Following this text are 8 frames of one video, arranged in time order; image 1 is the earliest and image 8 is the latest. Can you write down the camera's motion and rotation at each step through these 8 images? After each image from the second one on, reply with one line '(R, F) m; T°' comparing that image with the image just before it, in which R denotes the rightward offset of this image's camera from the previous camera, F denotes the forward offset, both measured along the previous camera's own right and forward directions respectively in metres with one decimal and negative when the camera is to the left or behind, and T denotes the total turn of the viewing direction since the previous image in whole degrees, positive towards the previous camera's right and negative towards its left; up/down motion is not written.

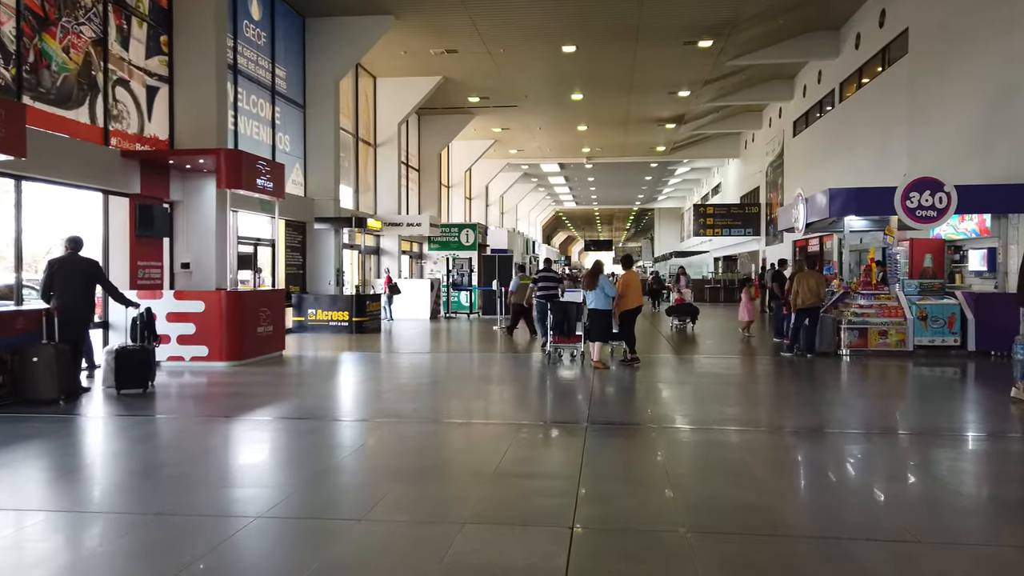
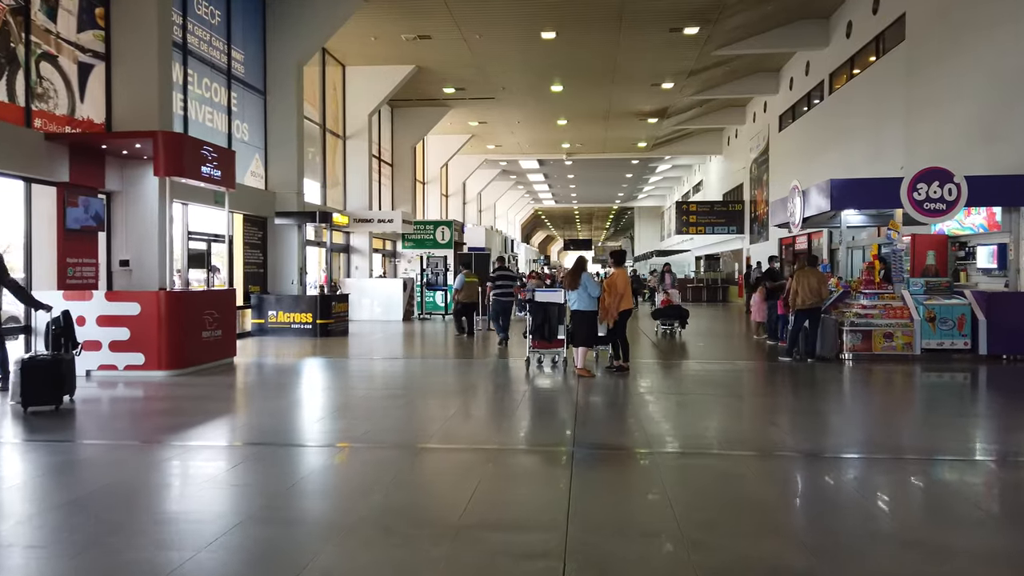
(+0.1, +1.0) m; +2°
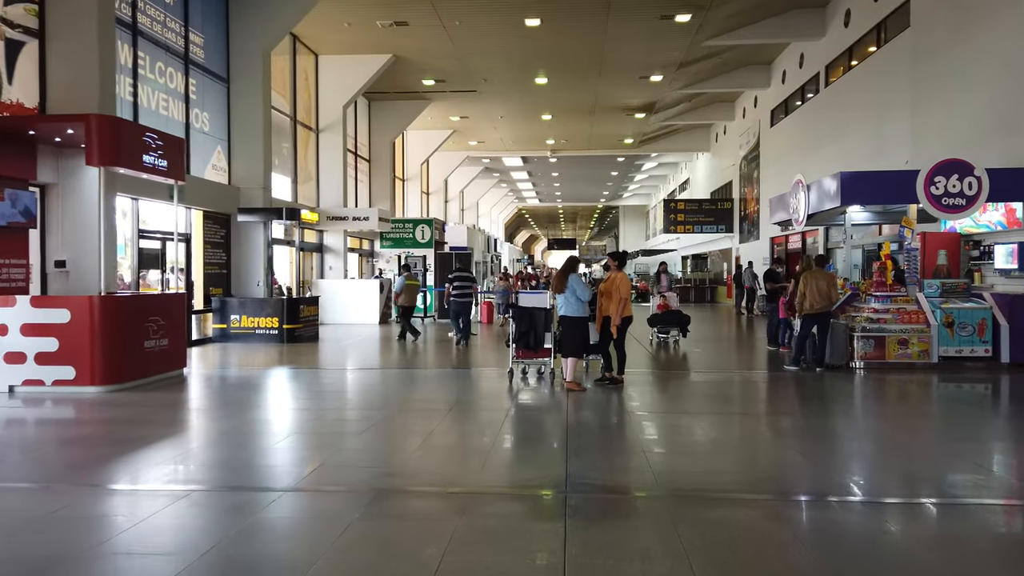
(0.0, +1.0) m; +1°
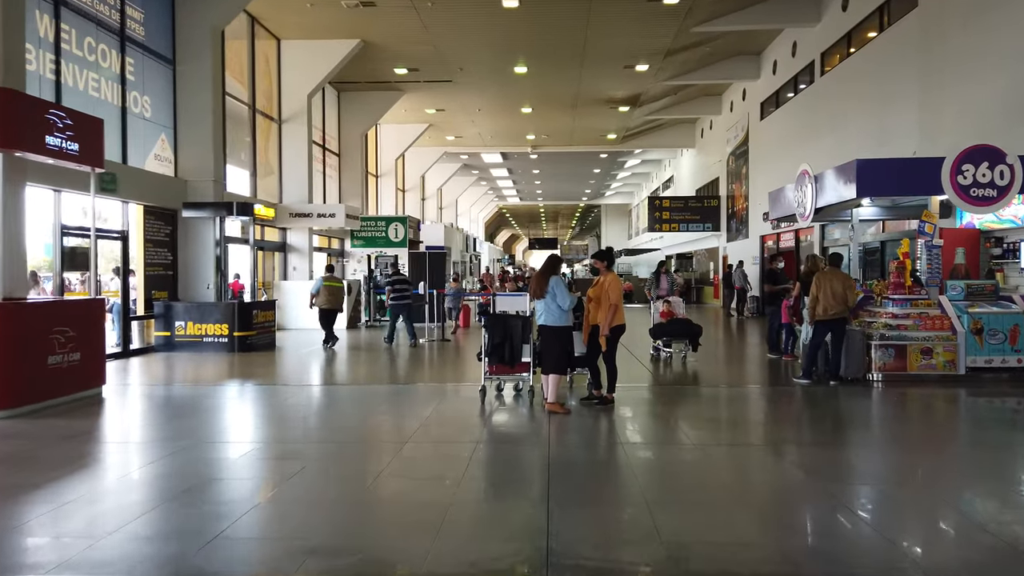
(+0.1, +1.2) m; +1°
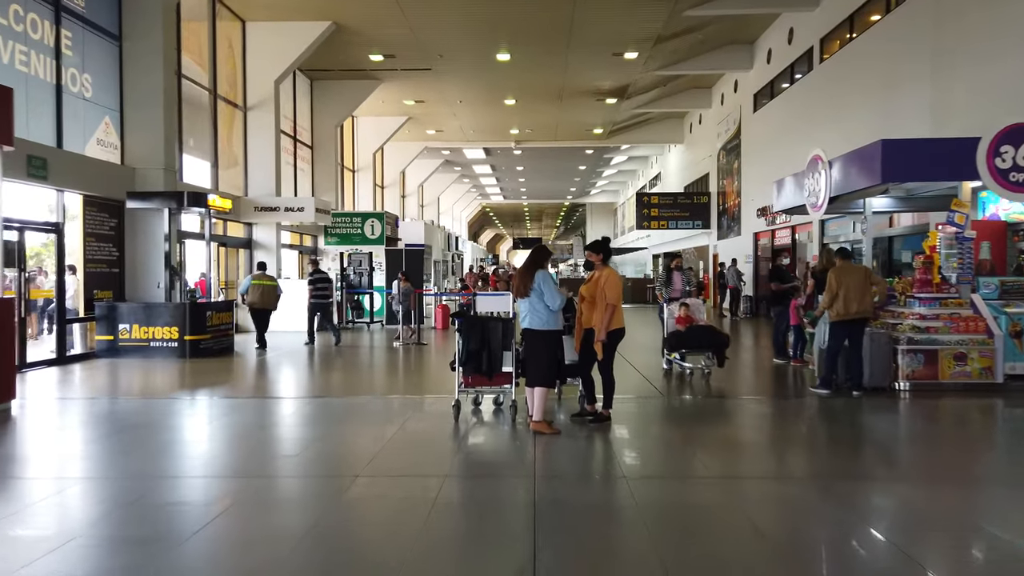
(0.0, +1.1) m; +1°
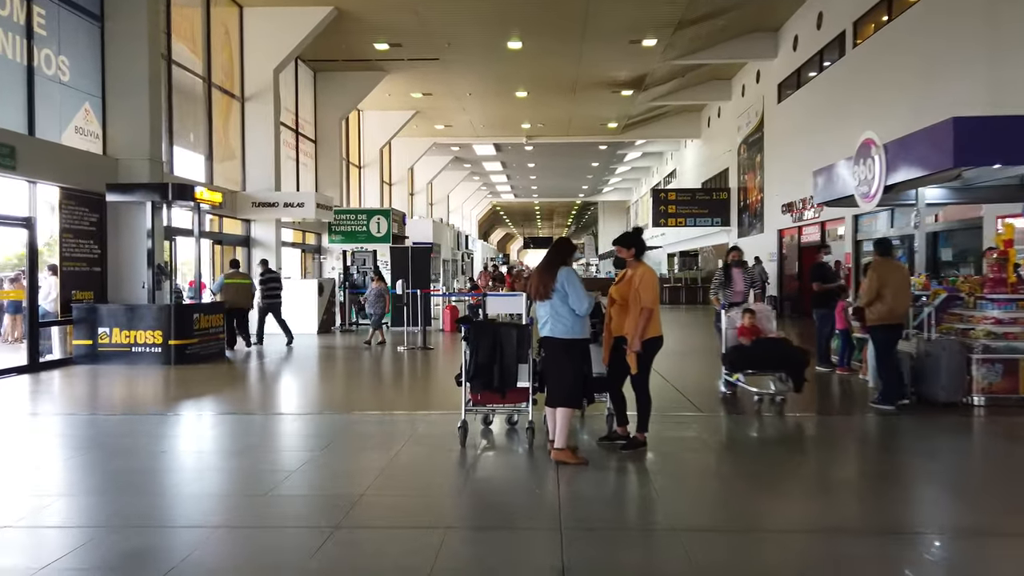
(0.0, +0.9) m; -1°
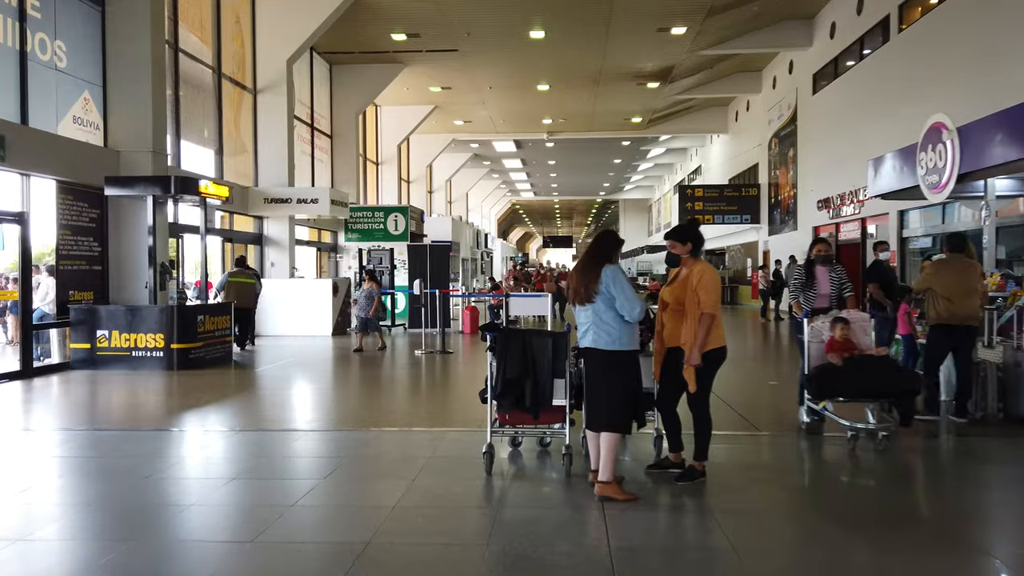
(-0.1, +0.7) m; -1°
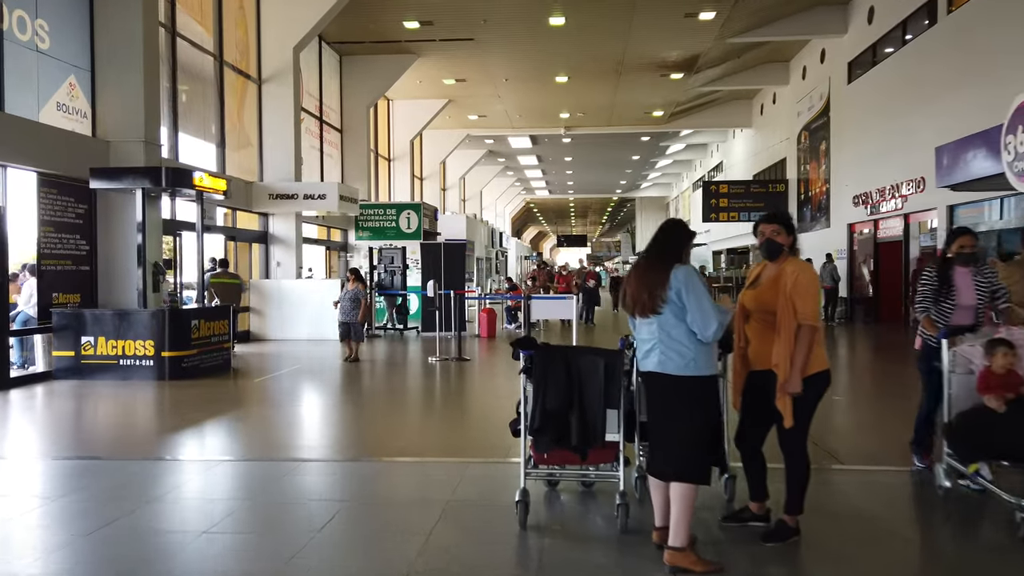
(-0.1, +0.9) m; -1°
